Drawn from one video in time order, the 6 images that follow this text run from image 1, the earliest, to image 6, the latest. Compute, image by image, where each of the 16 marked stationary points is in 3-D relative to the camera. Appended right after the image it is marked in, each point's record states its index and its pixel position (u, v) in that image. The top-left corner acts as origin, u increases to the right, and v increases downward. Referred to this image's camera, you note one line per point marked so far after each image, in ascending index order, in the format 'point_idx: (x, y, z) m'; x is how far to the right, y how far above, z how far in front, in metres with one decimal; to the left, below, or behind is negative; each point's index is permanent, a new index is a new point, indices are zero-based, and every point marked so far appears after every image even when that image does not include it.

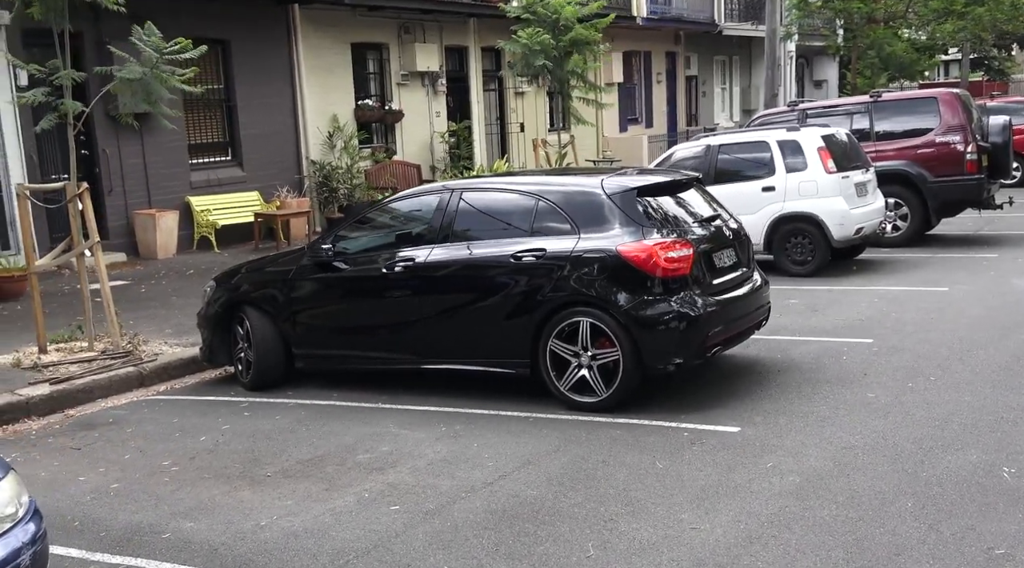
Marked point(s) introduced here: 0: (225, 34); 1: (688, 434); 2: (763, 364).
0: (-4.5, +3.9, +16.0) m
1: (+1.0, -0.8, +5.6) m
2: (+1.8, -0.6, +7.2) m
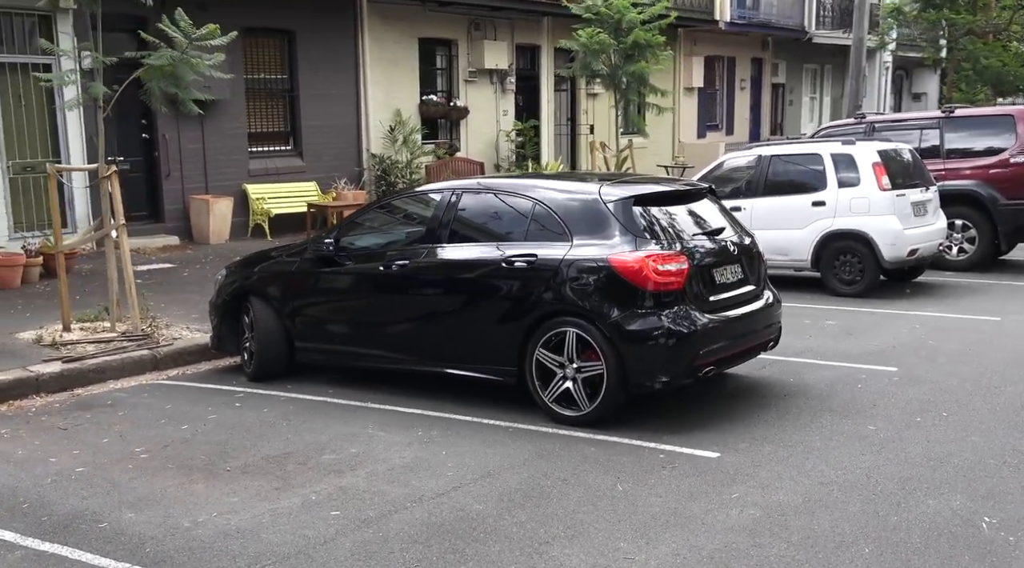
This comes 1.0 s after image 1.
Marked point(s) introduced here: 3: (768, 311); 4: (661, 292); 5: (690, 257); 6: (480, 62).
0: (-3.5, +4.1, +16.1) m
1: (+0.8, -0.9, +5.4) m
2: (+1.7, -0.7, +6.9) m
3: (+1.7, -0.2, +6.6) m
4: (+0.8, 0.0, +5.9) m
5: (+1.1, +0.2, +6.1) m
6: (-0.6, +4.3, +19.9) m
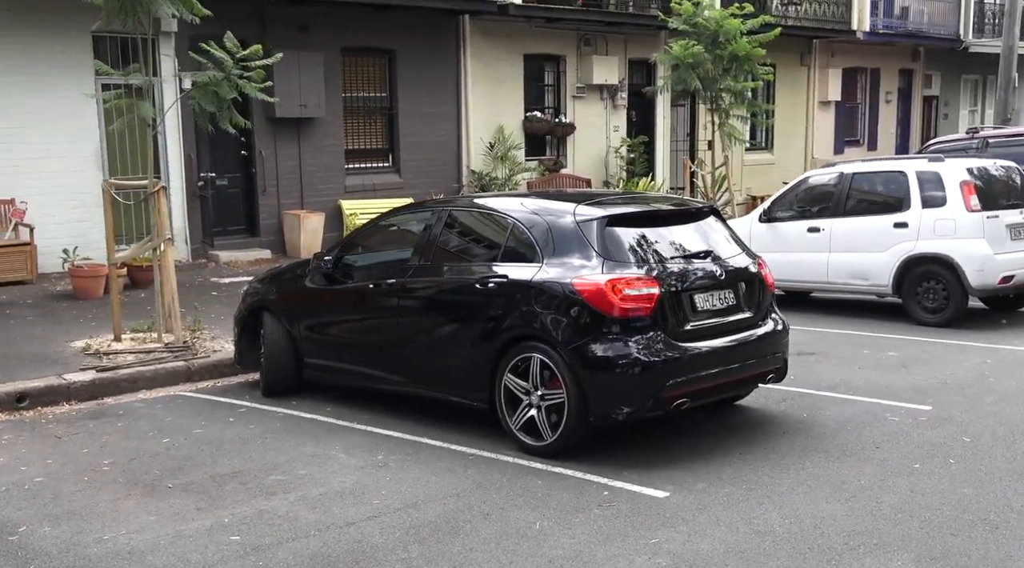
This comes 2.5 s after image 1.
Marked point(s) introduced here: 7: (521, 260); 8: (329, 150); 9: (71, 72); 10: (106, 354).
0: (-1.9, +3.9, +16.4) m
1: (+0.5, -1.0, +5.1) m
2: (+1.7, -0.9, +6.4) m
3: (+1.5, -0.3, +6.2) m
4: (+0.6, -0.2, +5.5) m
5: (+0.9, 0.0, +5.7) m
6: (+1.5, +4.0, +19.7) m
7: (0.0, +0.1, +6.1) m
8: (-2.8, +2.1, +15.7) m
9: (-5.5, +2.7, +12.8) m
10: (-3.5, -0.6, +8.7) m
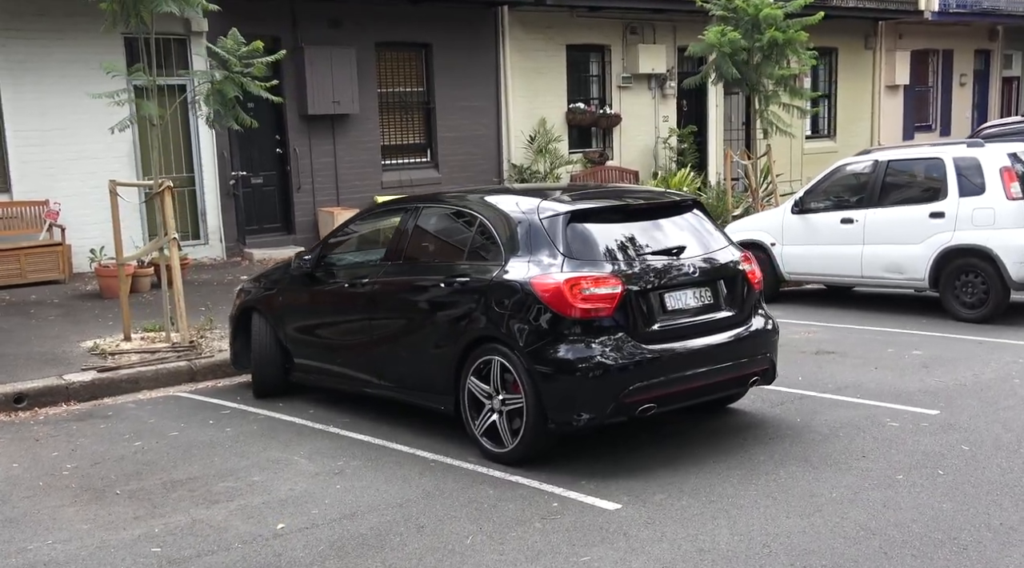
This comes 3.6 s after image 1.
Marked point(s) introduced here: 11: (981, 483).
0: (-1.3, +3.9, +16.3) m
1: (+0.2, -1.0, +4.8) m
2: (+1.5, -0.9, +6.0) m
3: (+1.4, -0.3, +5.8) m
4: (+0.4, -0.2, +5.3) m
5: (+0.7, 0.0, +5.4) m
6: (+2.3, +4.1, +19.3) m
7: (-0.1, +0.1, +5.8) m
8: (-2.3, +2.1, +15.6) m
9: (-5.2, +2.7, +13.0) m
10: (-3.4, -0.6, +8.7) m
11: (+2.3, -1.0, +5.0) m
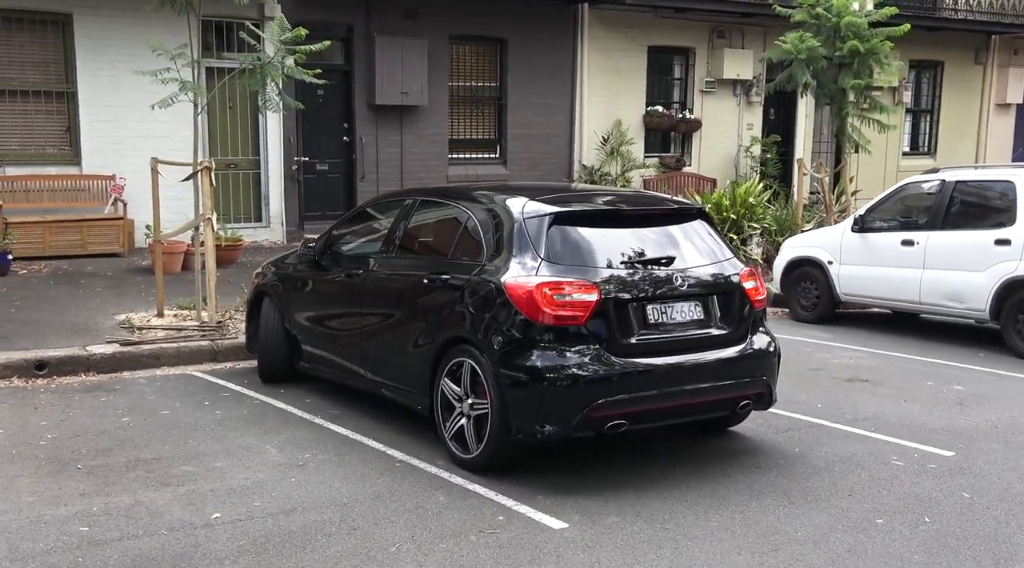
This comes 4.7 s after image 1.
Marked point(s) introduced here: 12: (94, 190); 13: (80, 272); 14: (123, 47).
0: (-0.1, +4.0, +16.1) m
1: (0.0, -1.1, +4.6) m
2: (+1.4, -1.0, +5.7) m
3: (+1.2, -0.4, +5.5) m
4: (+0.2, -0.2, +5.0) m
5: (+0.5, 0.0, +5.2) m
6: (+3.8, +3.9, +18.8) m
7: (-0.2, +0.2, +5.6) m
8: (-1.2, +2.2, +15.6) m
9: (-4.4, +3.0, +13.2) m
10: (-3.3, -0.4, +8.9) m
11: (+2.0, -1.1, +4.6) m
12: (-5.1, +1.2, +12.5) m
13: (-4.9, +0.1, +11.4) m
14: (-4.9, +3.0, +12.9) m
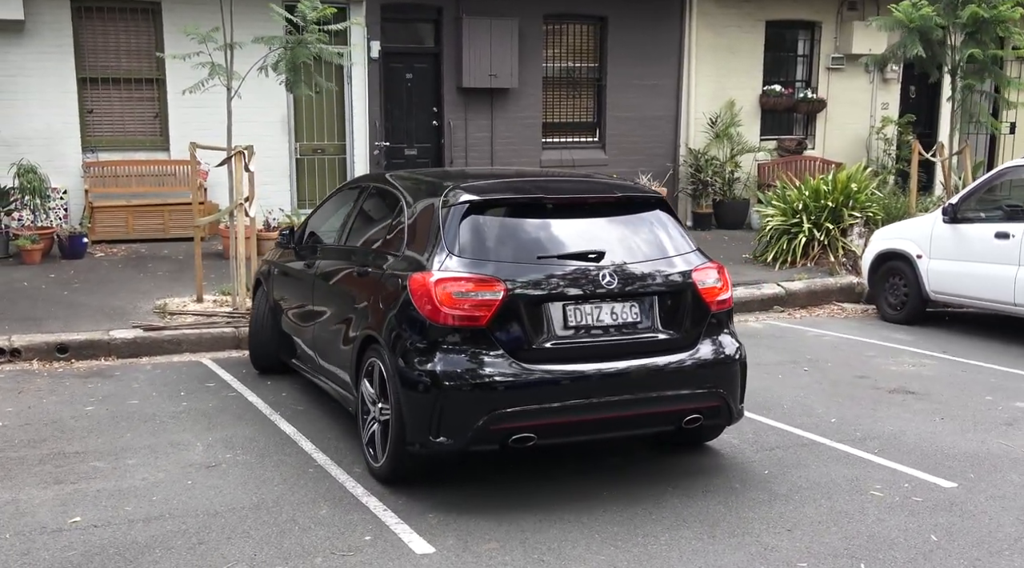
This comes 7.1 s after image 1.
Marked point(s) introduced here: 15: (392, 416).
0: (+1.4, +4.2, +15.5) m
1: (-0.6, -1.1, +4.2) m
2: (+1.0, -1.0, +5.1) m
3: (+0.8, -0.4, +4.9) m
4: (-0.2, -0.2, +4.6) m
5: (+0.1, 0.0, +4.6) m
6: (+5.7, +4.1, +17.4) m
7: (-0.6, +0.2, +5.2) m
8: (+0.2, +2.4, +15.2) m
9: (-3.3, +3.2, +13.4) m
10: (-3.0, -0.3, +8.9) m
11: (+1.5, -1.2, +3.8) m
12: (-4.2, +1.4, +12.9) m
13: (-4.1, +0.3, +11.7) m
14: (-3.9, +3.2, +13.1) m
15: (-0.5, -0.6, +4.8) m
